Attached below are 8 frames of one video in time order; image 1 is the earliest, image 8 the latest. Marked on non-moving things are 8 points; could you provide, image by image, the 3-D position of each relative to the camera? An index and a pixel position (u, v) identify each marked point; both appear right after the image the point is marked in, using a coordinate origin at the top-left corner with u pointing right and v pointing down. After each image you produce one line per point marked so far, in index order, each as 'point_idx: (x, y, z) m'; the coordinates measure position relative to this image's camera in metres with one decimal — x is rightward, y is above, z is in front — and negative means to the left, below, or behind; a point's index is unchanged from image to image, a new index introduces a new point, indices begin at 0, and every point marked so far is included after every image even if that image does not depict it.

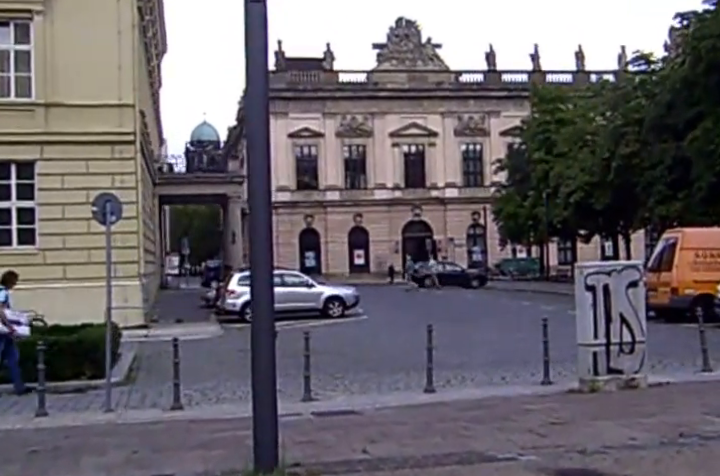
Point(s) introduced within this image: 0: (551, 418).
0: (+2.0, -1.9, +11.2) m
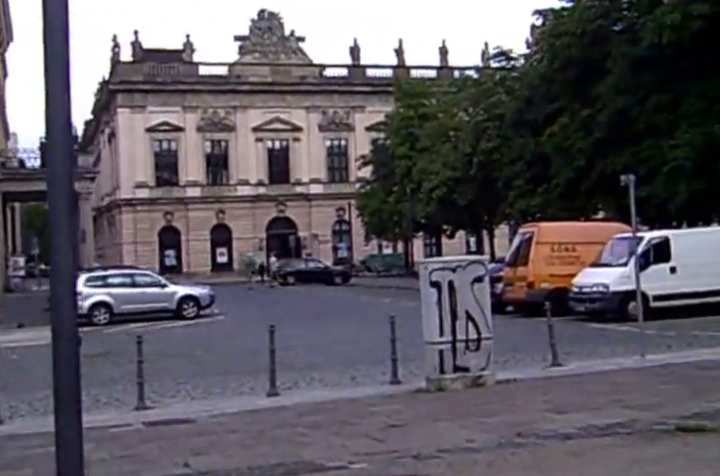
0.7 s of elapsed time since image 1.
0: (+0.3, -1.8, +10.8) m
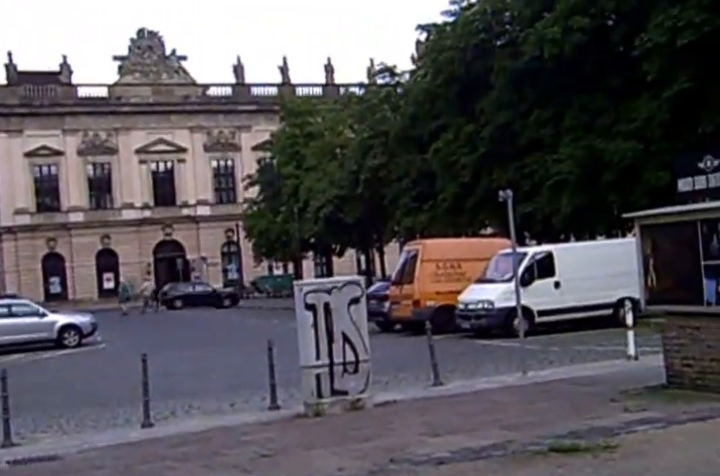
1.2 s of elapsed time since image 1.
0: (-0.9, -2.1, +10.4) m
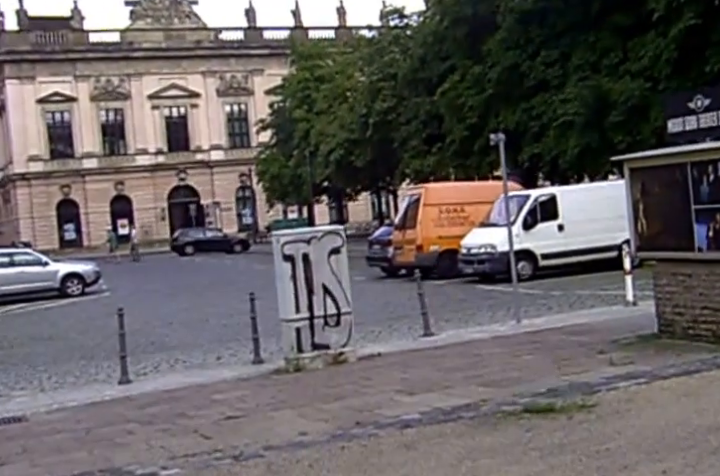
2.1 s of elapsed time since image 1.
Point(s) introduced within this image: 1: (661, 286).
0: (-1.2, -1.6, +9.9) m
1: (+3.4, -0.5, +12.1) m
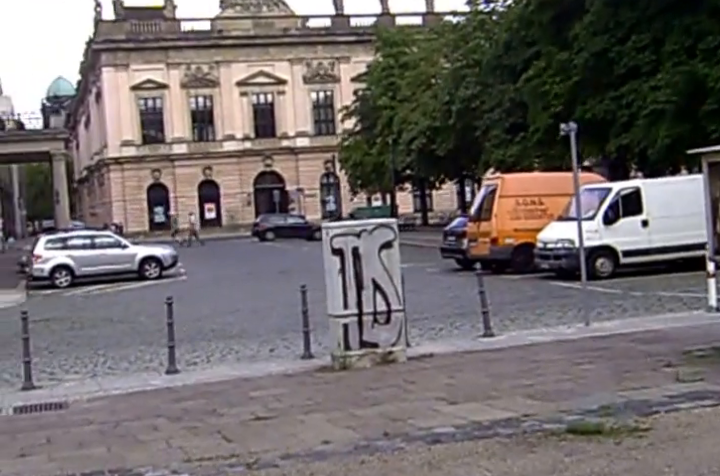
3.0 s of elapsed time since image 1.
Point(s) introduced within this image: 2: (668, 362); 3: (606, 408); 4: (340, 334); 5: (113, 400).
0: (-0.9, -1.5, +9.4) m
1: (+3.9, -0.6, +11.2) m
2: (+3.1, -1.2, +10.9) m
3: (+1.9, -1.3, +8.4) m
4: (-0.2, -1.1, +12.2) m
5: (-2.6, -1.7, +11.0) m
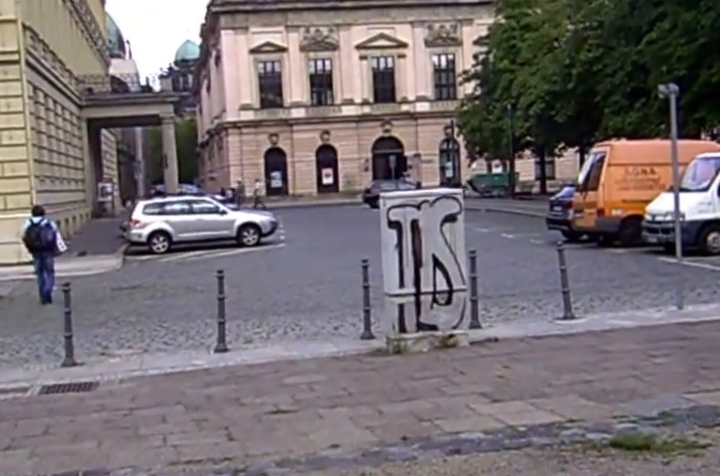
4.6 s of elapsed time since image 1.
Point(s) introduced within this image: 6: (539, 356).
0: (-0.6, -1.3, +8.6) m
1: (+4.4, -0.4, +9.7) m
2: (+3.5, -1.1, +9.5) m
3: (+2.1, -1.2, +7.2) m
4: (+0.4, -0.8, +11.2) m
5: (-2.1, -1.4, +10.3) m
6: (+1.7, -1.1, +10.3) m
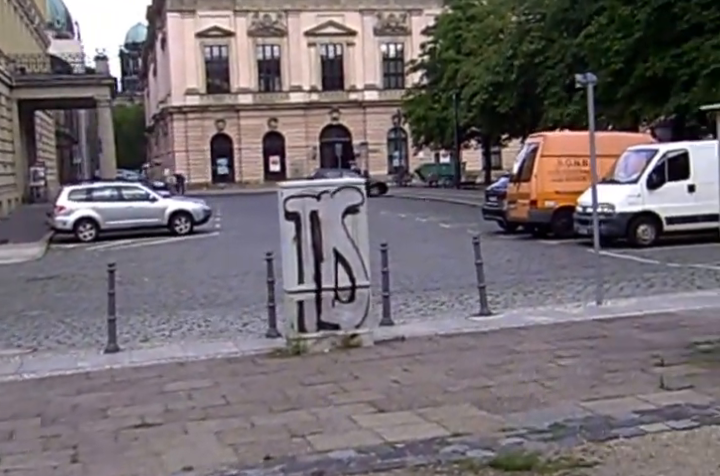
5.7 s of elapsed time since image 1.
0: (-1.5, -1.3, +7.8) m
1: (+3.4, -0.3, +9.2) m
2: (+2.6, -1.0, +8.9) m
3: (+1.2, -1.2, +6.6) m
4: (-0.7, -0.7, +10.5) m
5: (-3.1, -1.3, +9.5) m
6: (+0.8, -1.1, +9.7) m
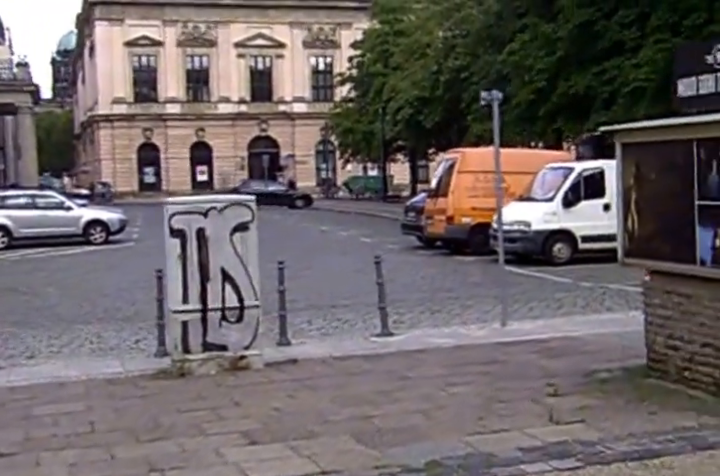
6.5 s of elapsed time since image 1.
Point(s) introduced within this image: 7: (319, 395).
0: (-2.4, -1.4, +7.2) m
1: (+2.5, -0.5, +8.9) m
2: (+1.7, -1.2, +8.6) m
3: (+0.4, -1.3, +6.2) m
4: (-1.7, -0.9, +10.0) m
5: (-4.0, -1.4, +8.8) m
6: (-0.2, -1.2, +9.2) m
7: (-0.3, -1.2, +8.6) m
